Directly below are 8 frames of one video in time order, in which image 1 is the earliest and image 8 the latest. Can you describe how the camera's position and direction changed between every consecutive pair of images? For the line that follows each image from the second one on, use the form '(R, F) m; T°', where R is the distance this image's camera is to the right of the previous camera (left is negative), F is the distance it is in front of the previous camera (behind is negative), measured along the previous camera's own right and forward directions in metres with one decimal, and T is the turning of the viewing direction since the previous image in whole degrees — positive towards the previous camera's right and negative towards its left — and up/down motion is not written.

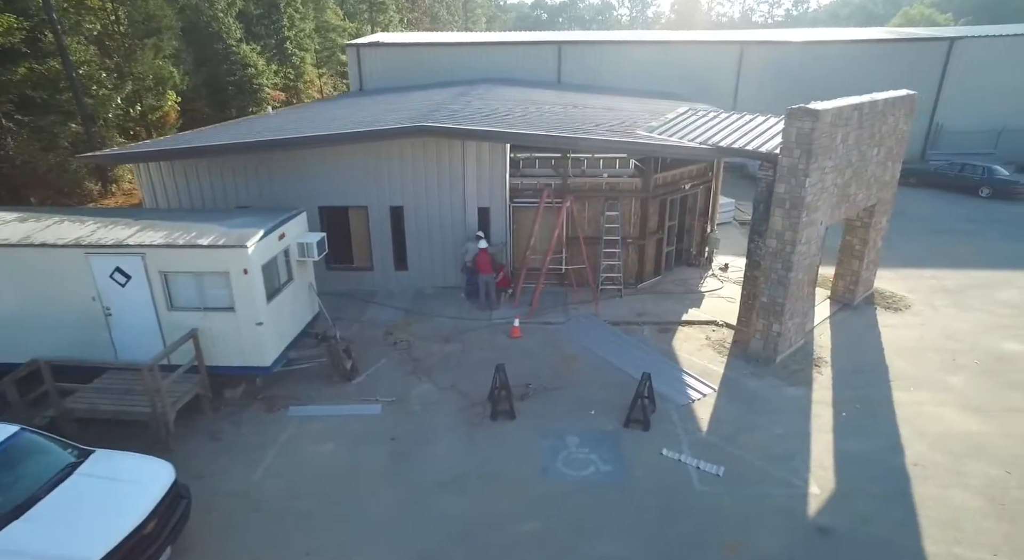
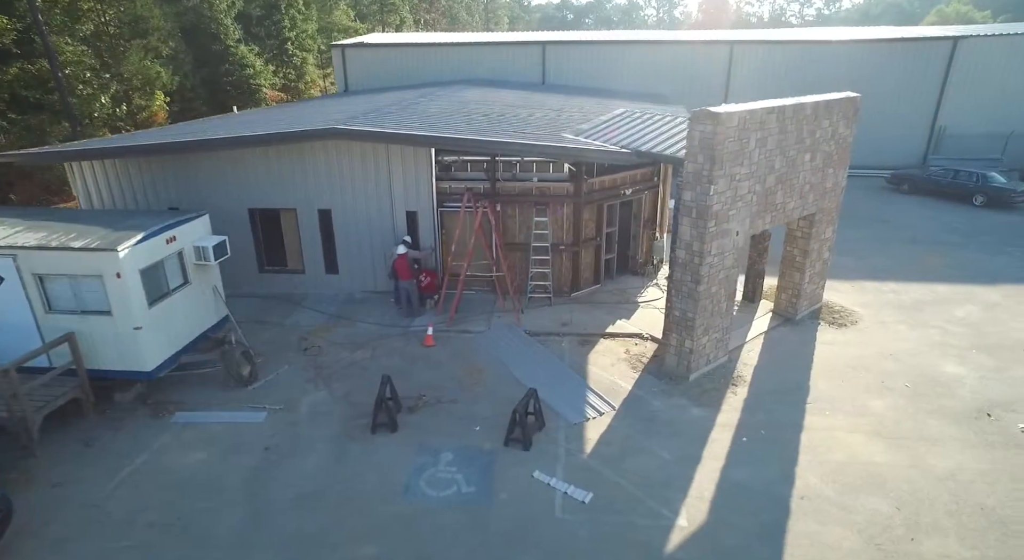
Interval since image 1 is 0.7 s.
(+2.0, +0.4) m; -3°
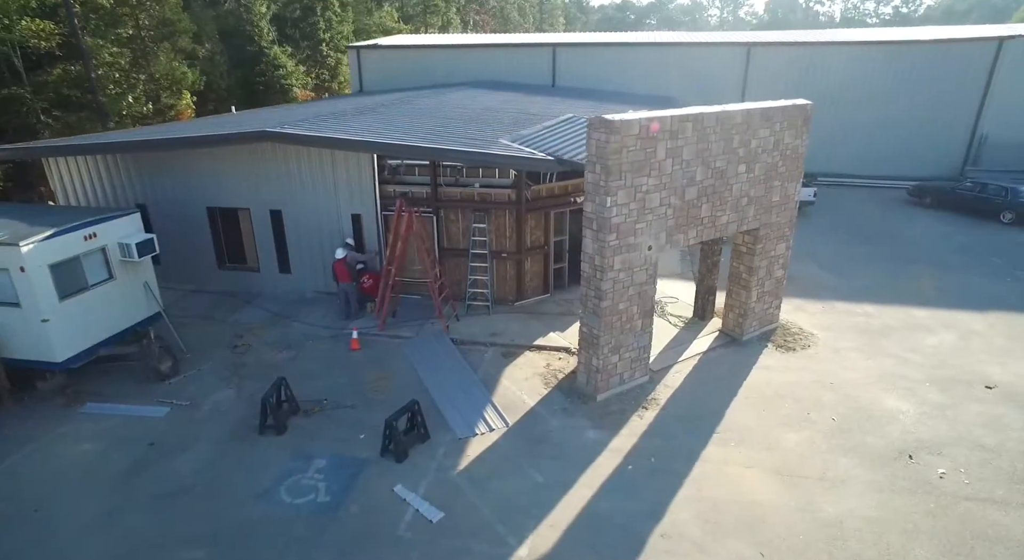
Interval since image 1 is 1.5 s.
(+2.3, +0.3) m; -6°
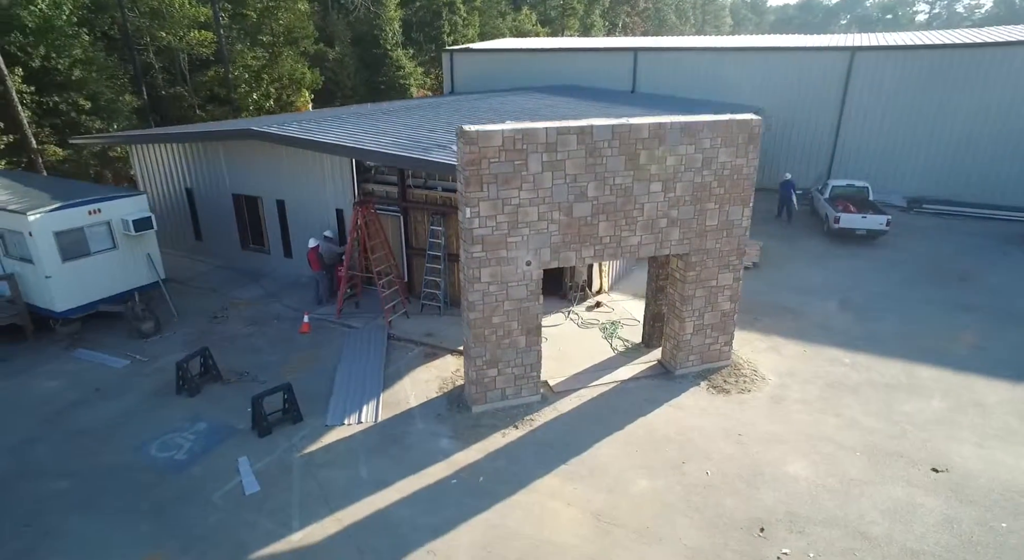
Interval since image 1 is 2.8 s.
(+3.9, +0.5) m; -15°
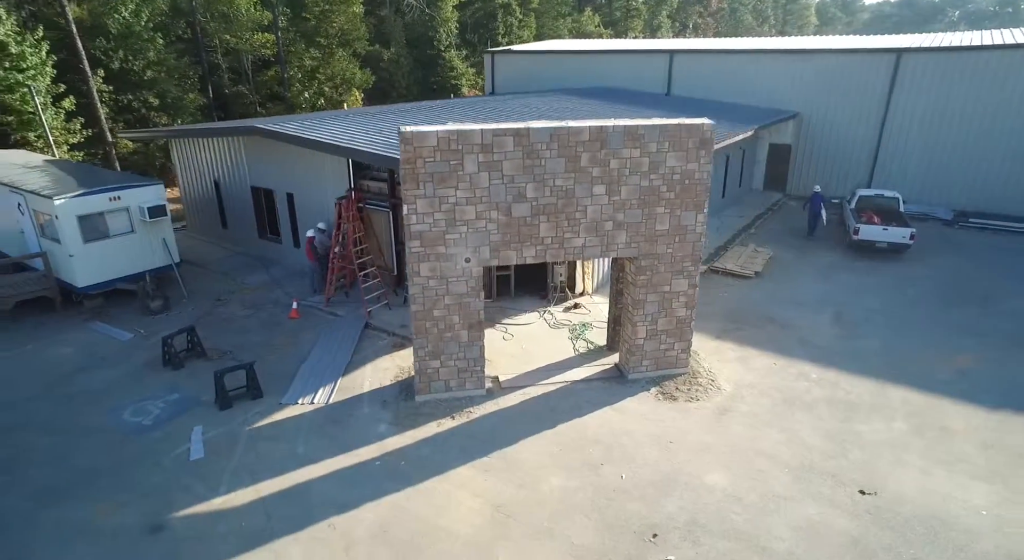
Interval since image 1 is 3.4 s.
(+1.9, -0.1) m; -7°
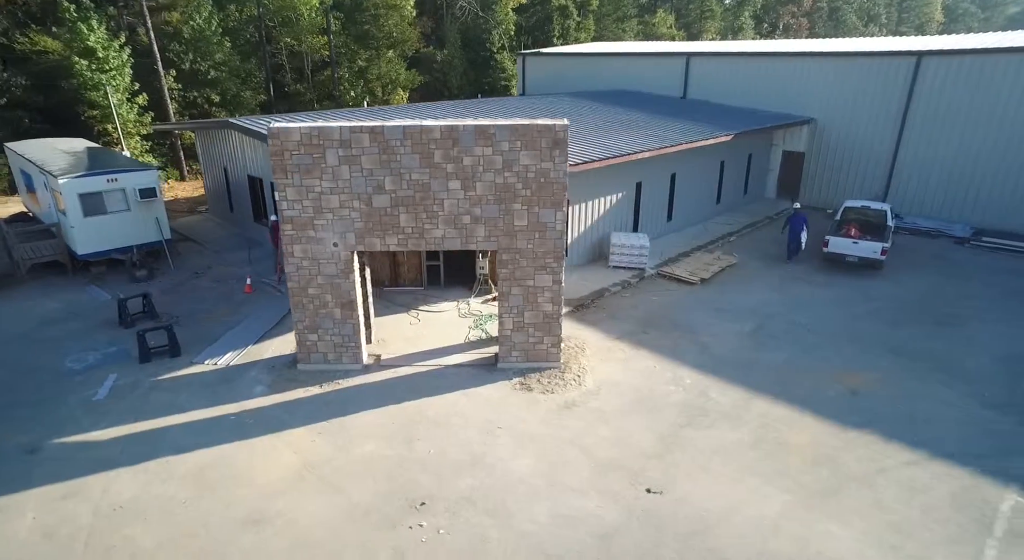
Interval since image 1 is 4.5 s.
(+3.7, -0.3) m; -9°
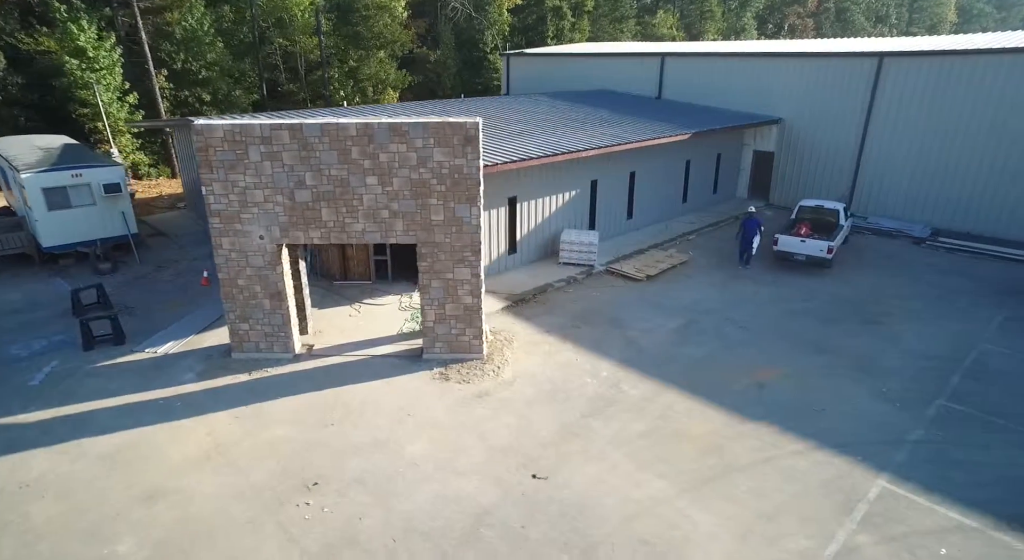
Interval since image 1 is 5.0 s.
(+1.6, -0.3) m; -1°
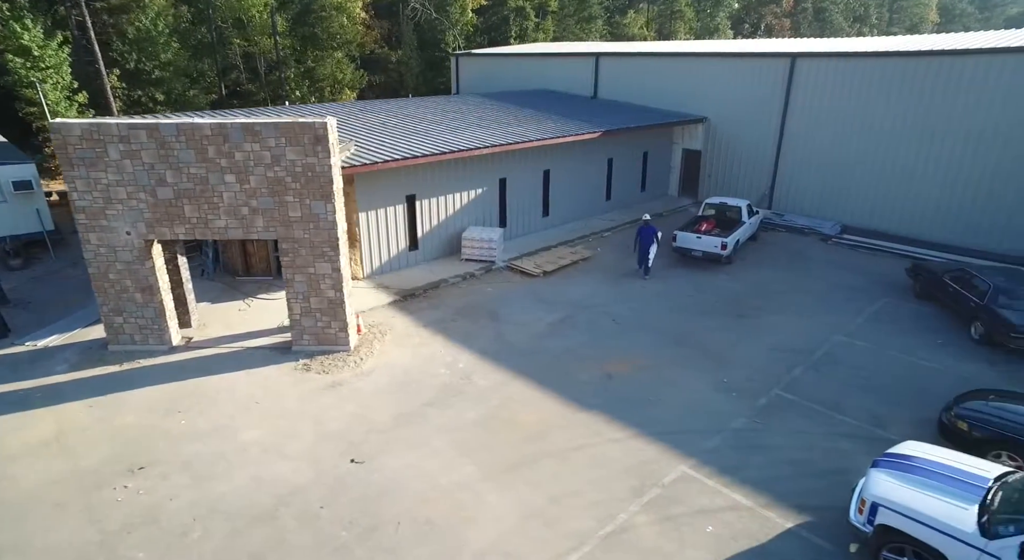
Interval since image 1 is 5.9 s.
(+2.4, -0.3) m; 0°
